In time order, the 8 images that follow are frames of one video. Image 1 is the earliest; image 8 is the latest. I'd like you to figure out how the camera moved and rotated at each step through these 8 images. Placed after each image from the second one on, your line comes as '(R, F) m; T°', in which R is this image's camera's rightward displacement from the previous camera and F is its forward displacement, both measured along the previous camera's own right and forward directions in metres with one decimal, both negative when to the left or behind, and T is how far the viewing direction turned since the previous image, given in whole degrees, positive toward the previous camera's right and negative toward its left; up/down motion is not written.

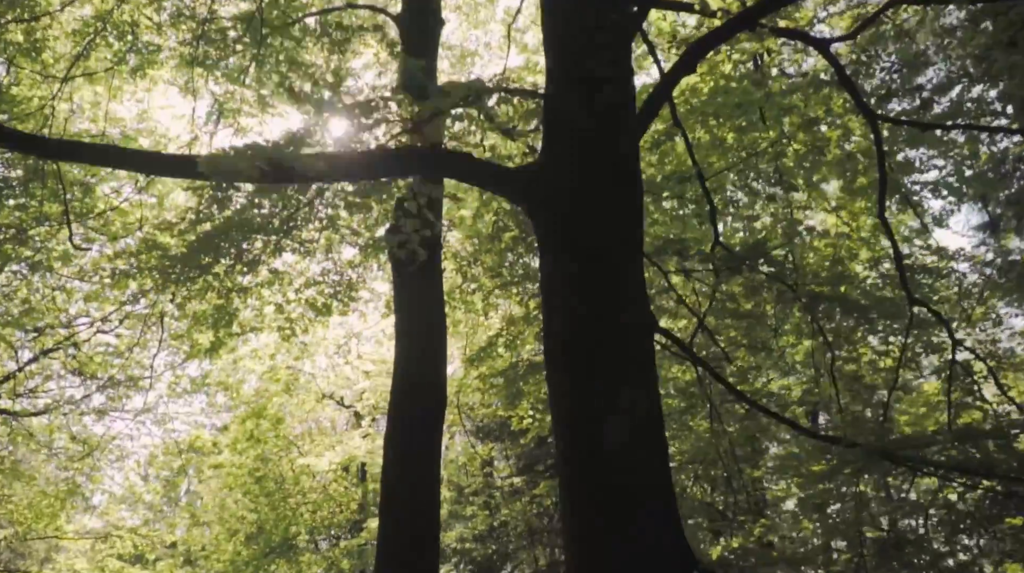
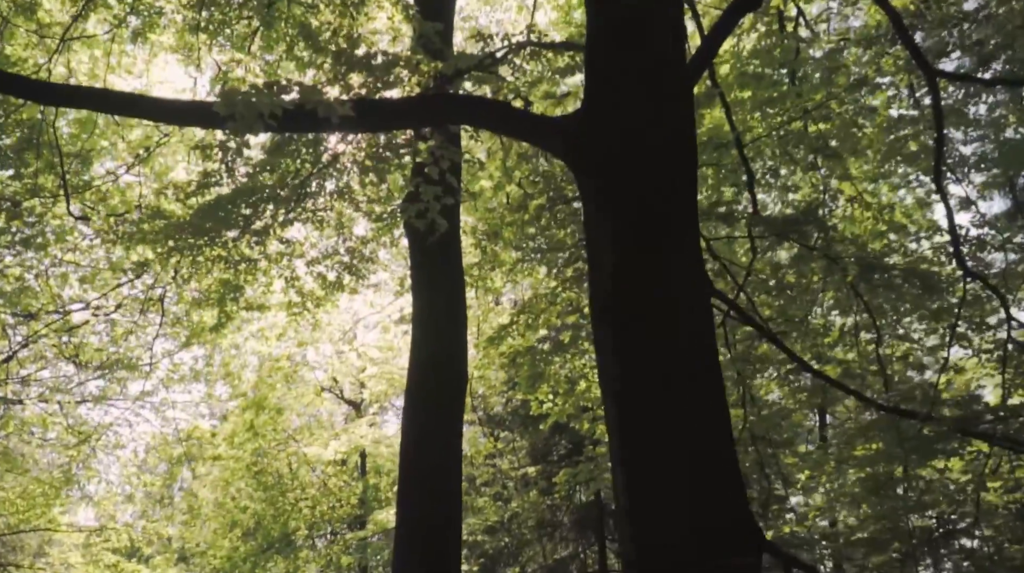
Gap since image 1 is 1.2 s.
(-0.3, +0.6) m; 0°
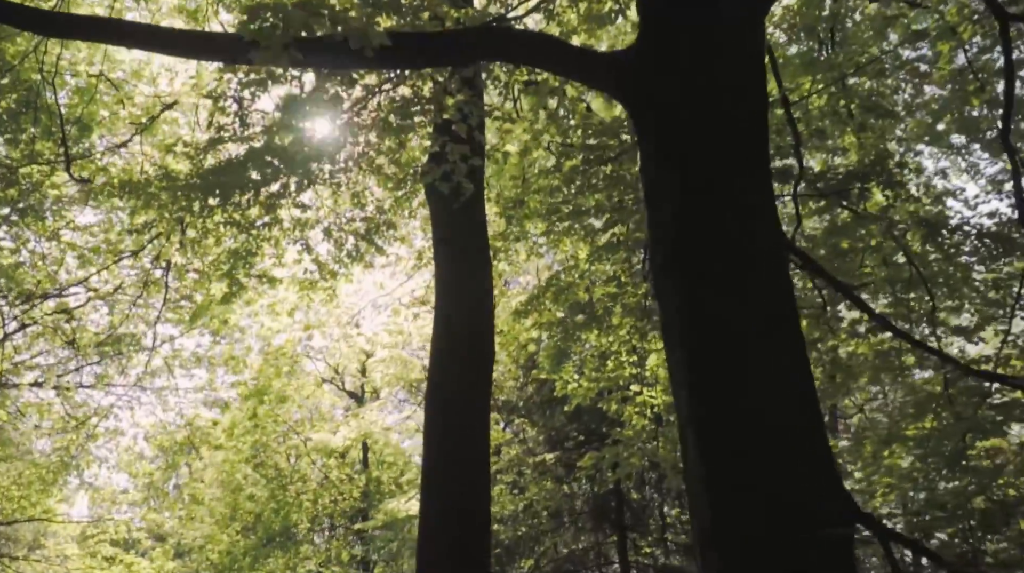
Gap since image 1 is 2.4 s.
(-0.3, +0.6) m; 0°
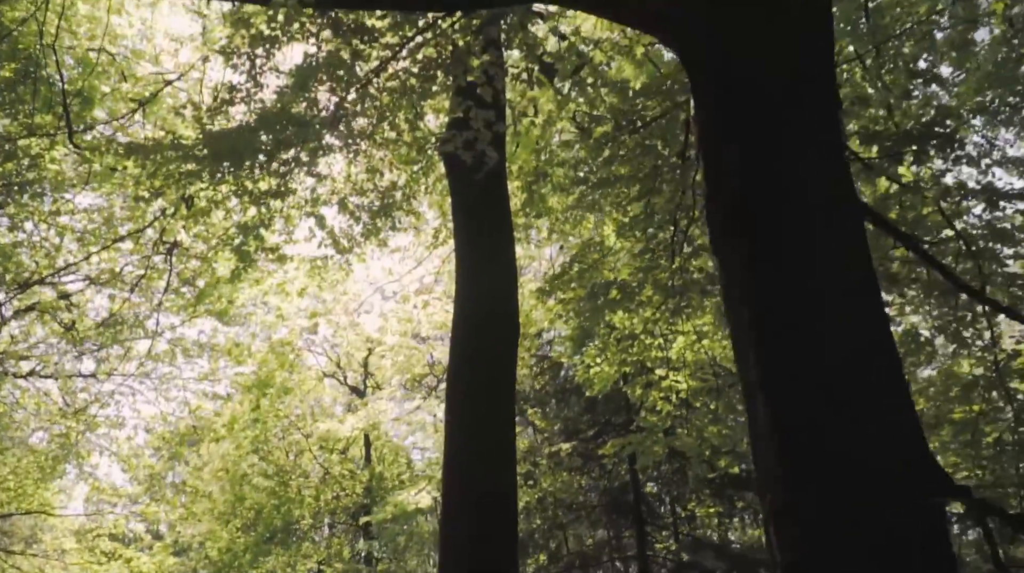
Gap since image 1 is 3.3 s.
(-0.3, +0.5) m; 0°
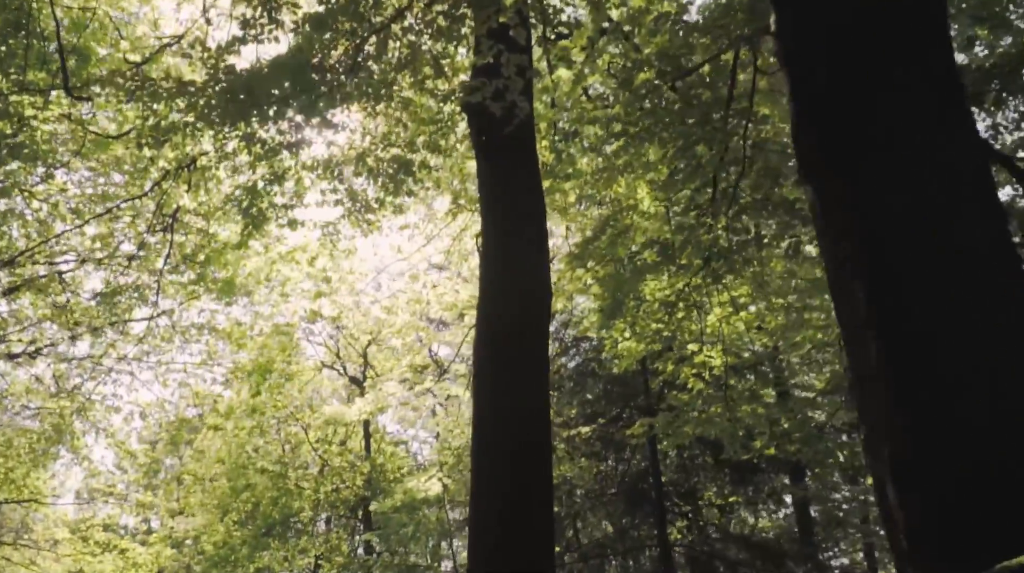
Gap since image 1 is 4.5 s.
(-0.3, +0.6) m; 0°
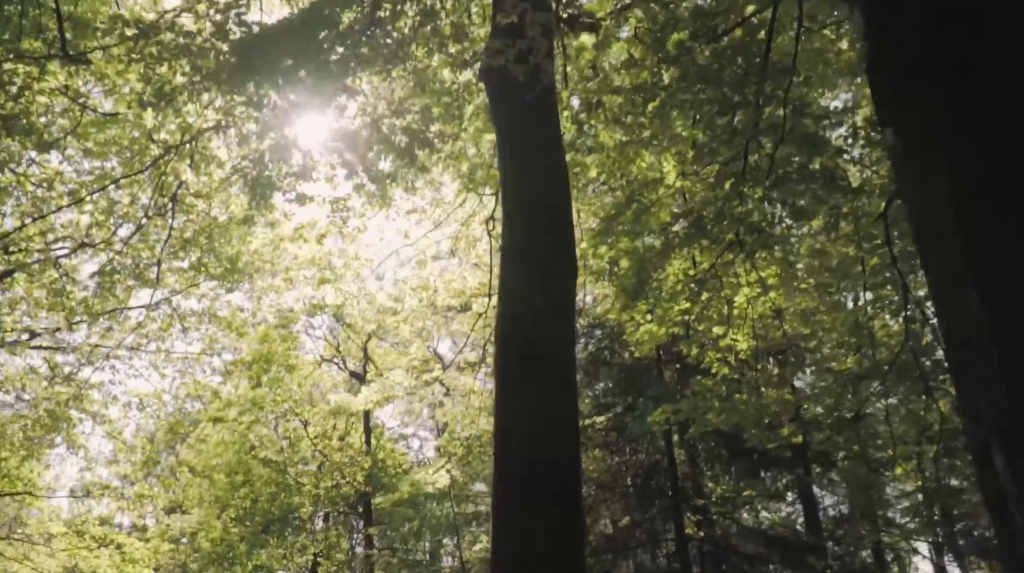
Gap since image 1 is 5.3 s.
(-0.2, +0.4) m; 0°
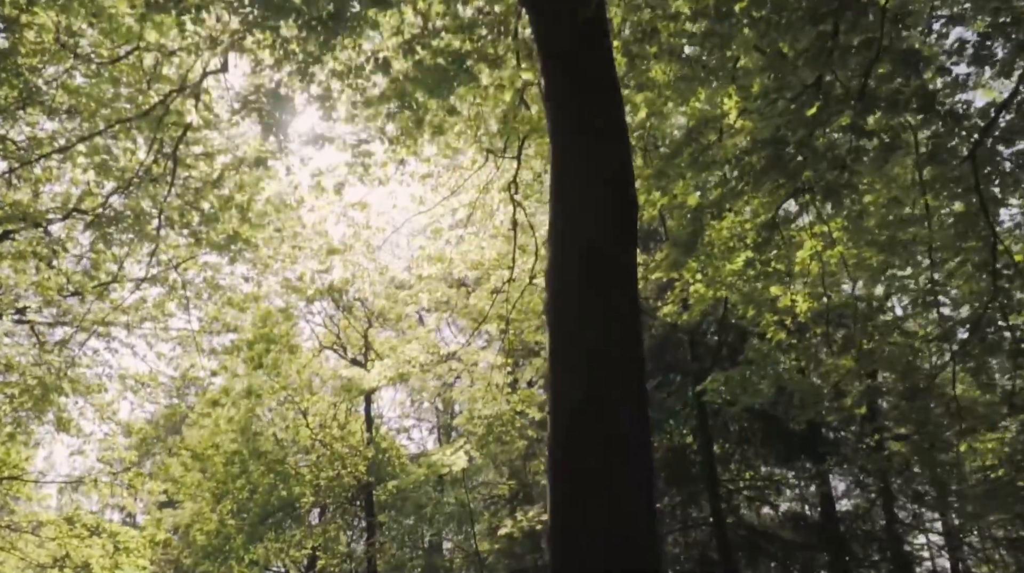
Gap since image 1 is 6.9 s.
(-0.4, +0.9) m; +1°
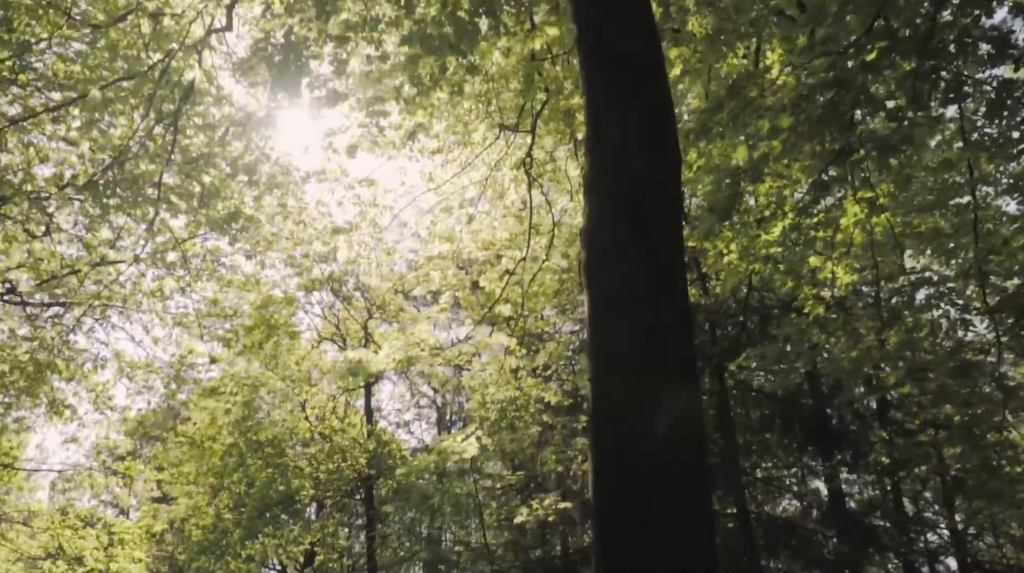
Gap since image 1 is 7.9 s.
(-0.2, +0.5) m; 0°
